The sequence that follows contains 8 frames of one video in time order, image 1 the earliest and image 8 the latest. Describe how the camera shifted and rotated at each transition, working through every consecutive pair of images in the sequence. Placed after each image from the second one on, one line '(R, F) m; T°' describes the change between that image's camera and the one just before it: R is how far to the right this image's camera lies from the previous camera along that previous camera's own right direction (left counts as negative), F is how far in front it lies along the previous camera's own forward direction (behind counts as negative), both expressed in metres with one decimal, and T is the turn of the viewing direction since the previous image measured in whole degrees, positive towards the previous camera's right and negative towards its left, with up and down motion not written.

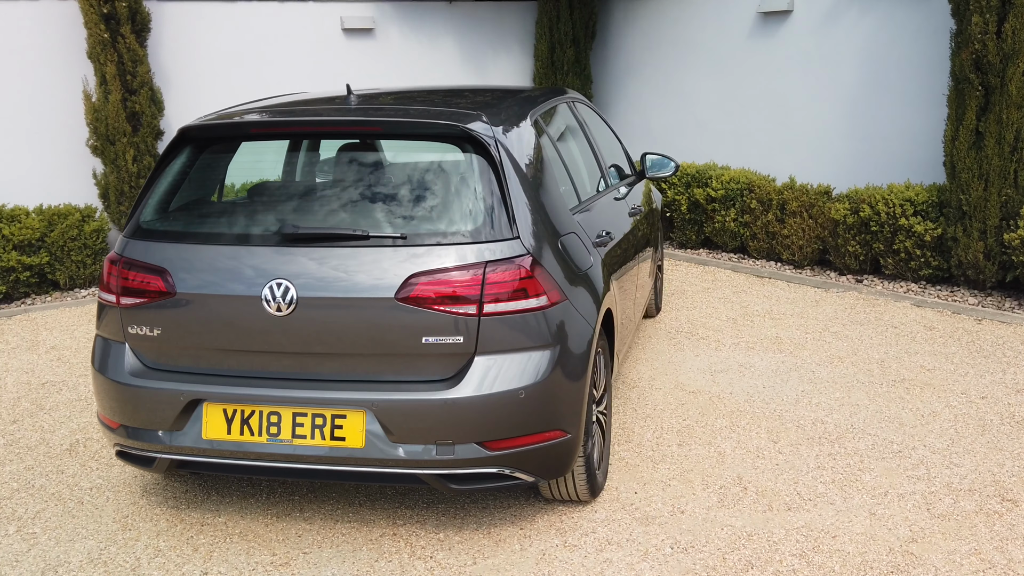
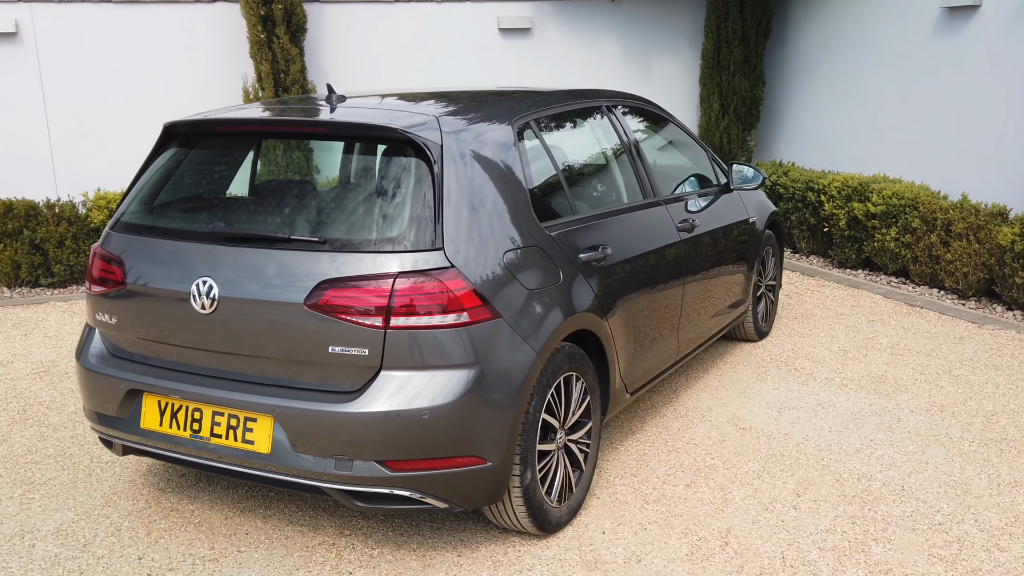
(+0.8, +0.3) m; -14°
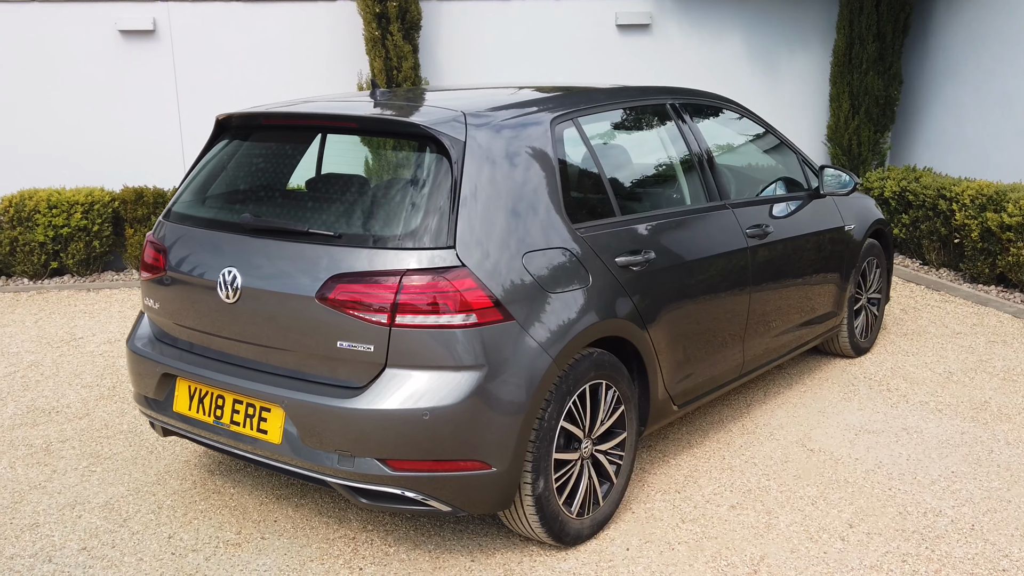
(+0.4, +0.1) m; -9°
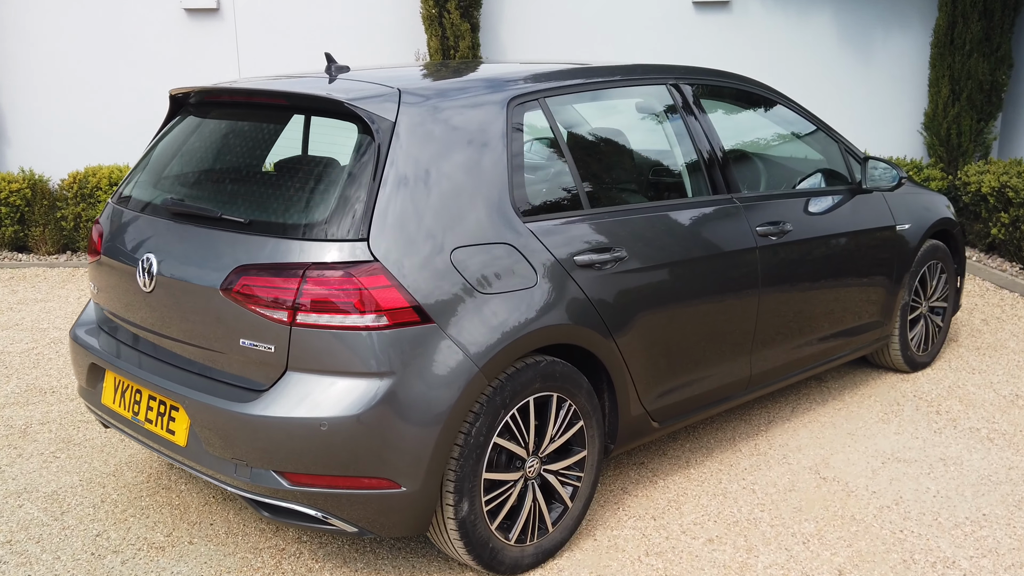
(+0.5, +0.3) m; -7°
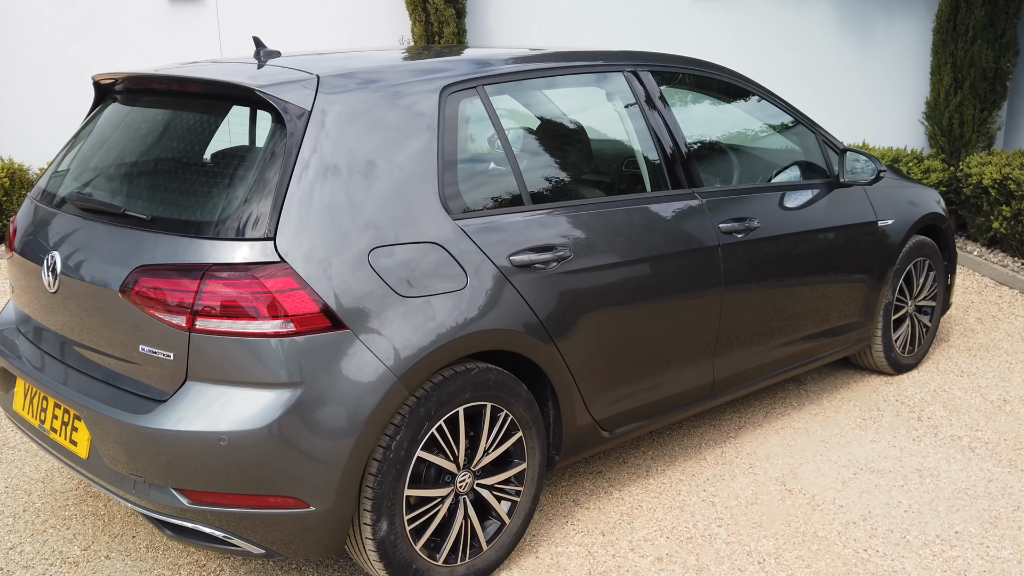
(+0.2, +0.2) m; -1°
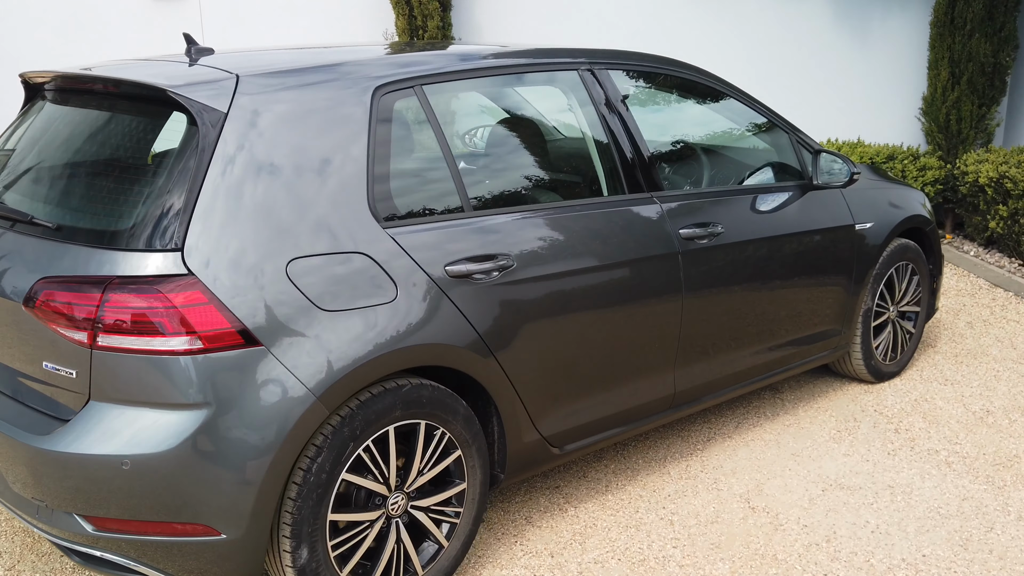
(+0.2, +0.1) m; -1°
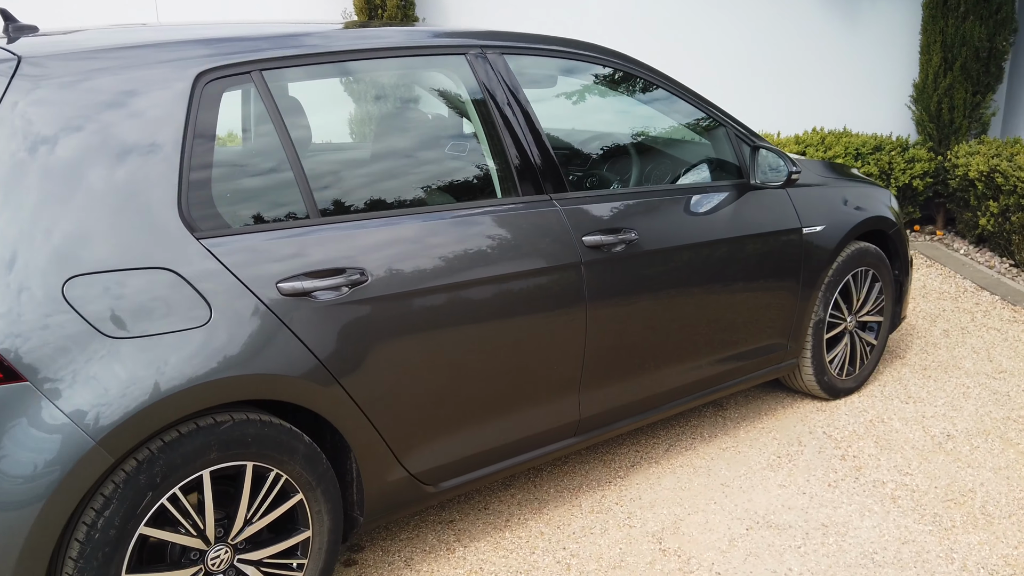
(+0.4, +0.3) m; -1°
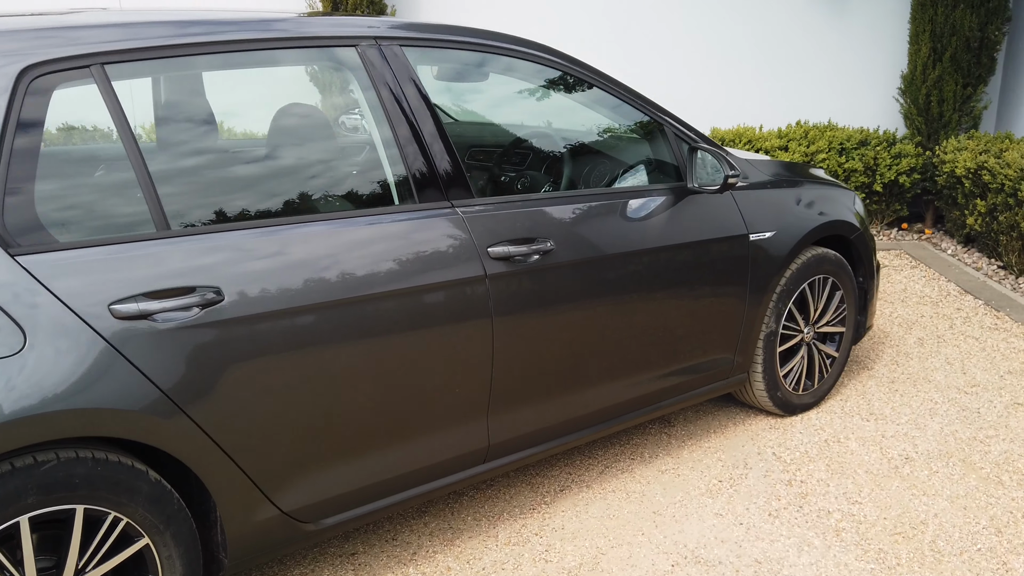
(+0.3, +0.2) m; -1°
